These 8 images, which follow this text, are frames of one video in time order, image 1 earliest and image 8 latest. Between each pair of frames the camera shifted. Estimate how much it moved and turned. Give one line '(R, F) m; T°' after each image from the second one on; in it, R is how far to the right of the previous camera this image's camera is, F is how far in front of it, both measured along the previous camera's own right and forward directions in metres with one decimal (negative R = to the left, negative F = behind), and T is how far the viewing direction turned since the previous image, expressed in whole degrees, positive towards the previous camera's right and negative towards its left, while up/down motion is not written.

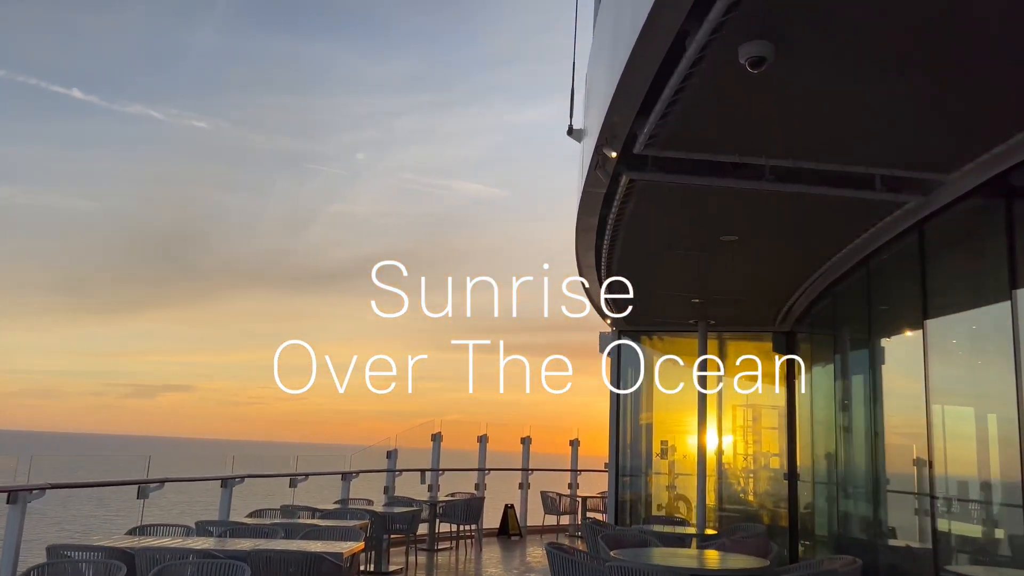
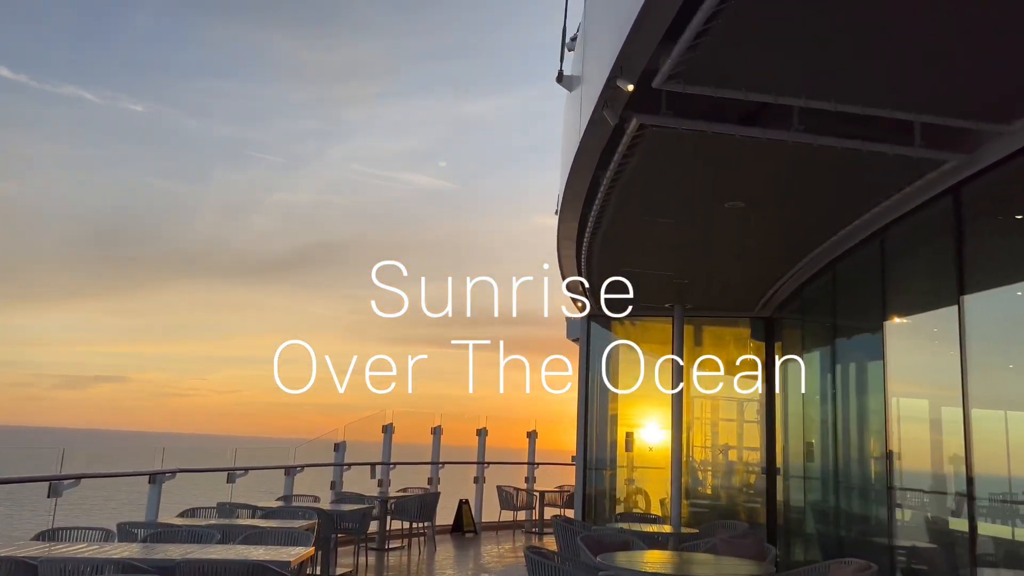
(-0.1, +0.5) m; +4°
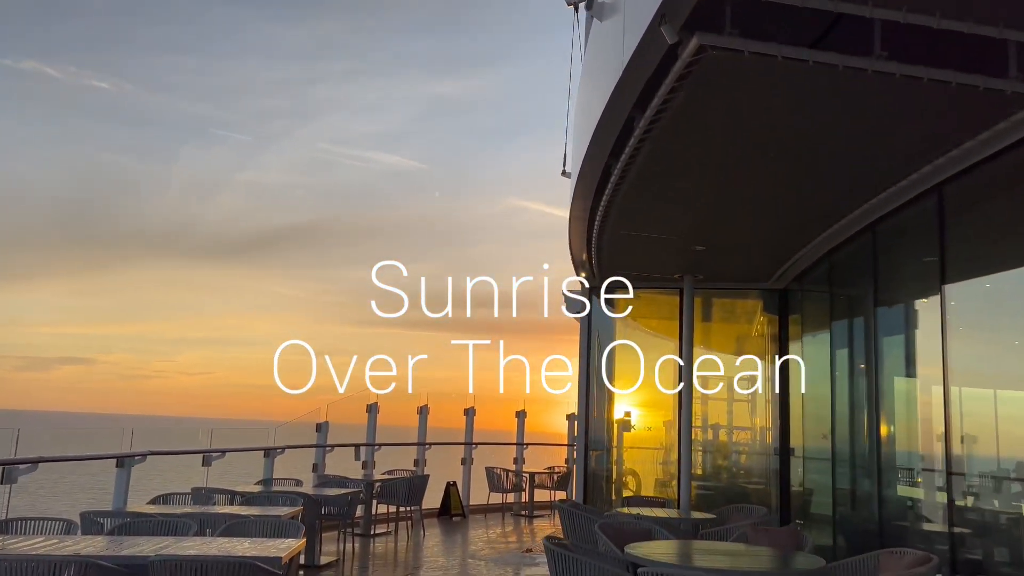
(-0.2, +0.4) m; +2°
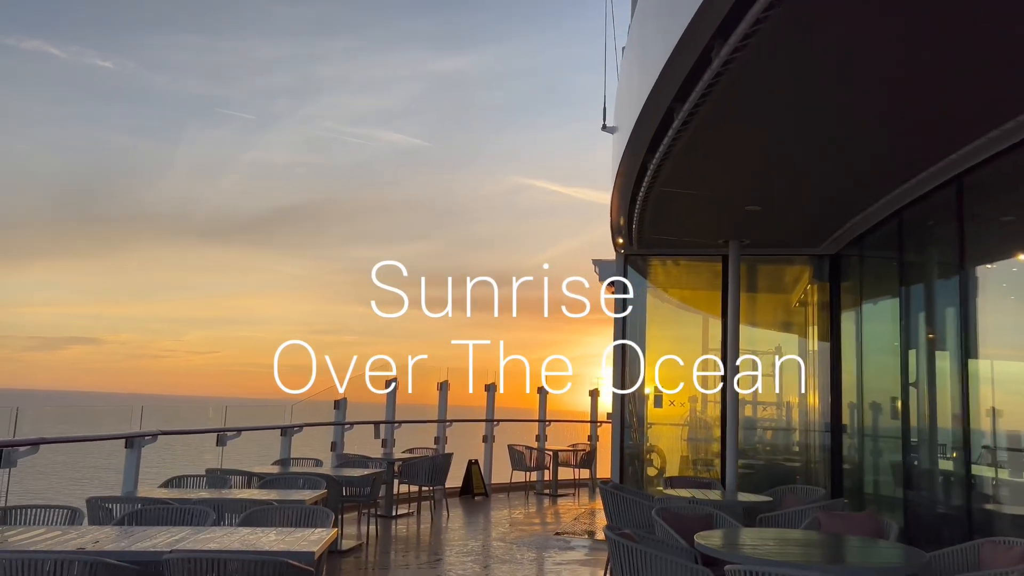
(-0.2, +0.4) m; 0°
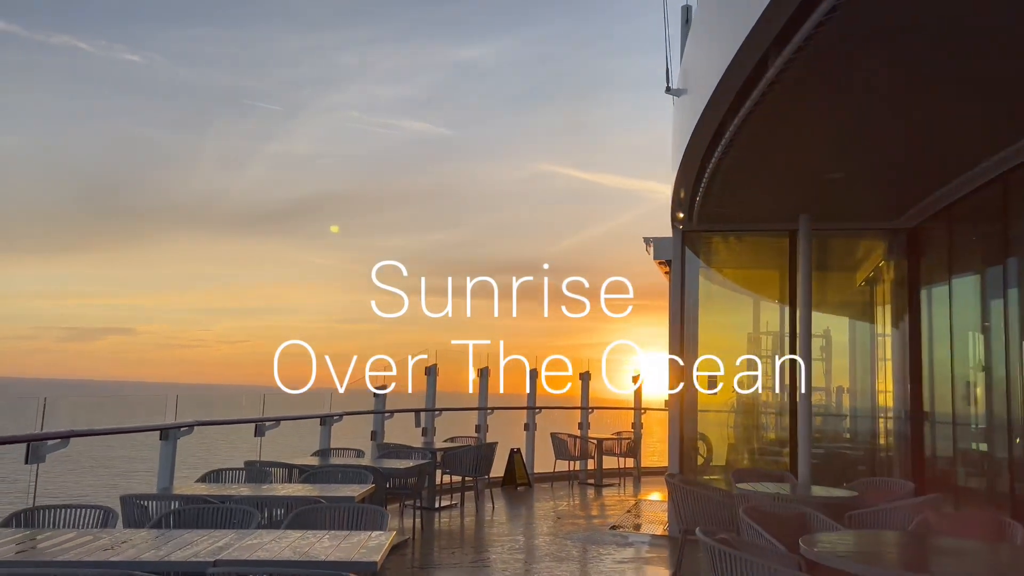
(-0.2, +0.3) m; -2°
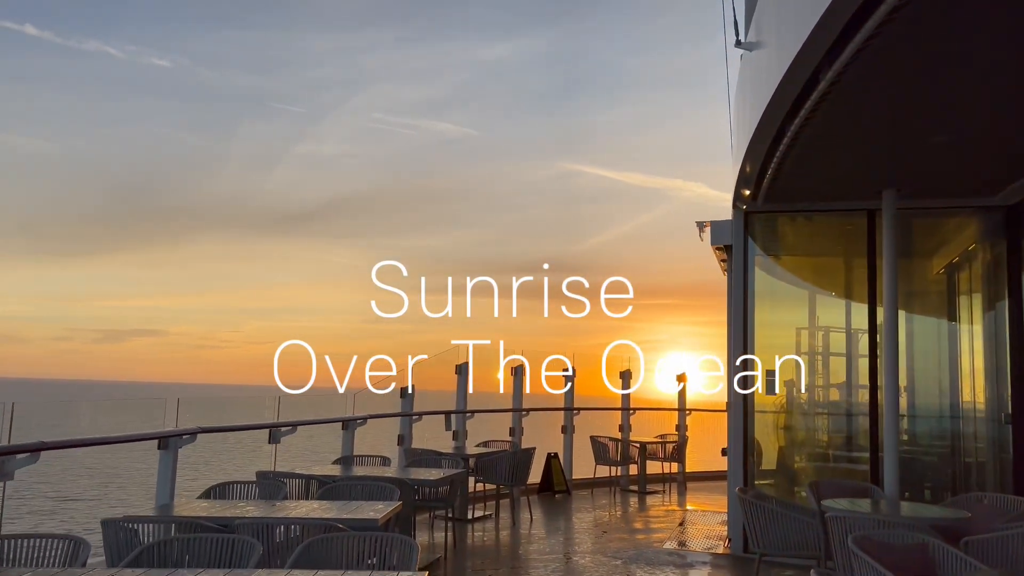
(-0.1, +0.5) m; -2°
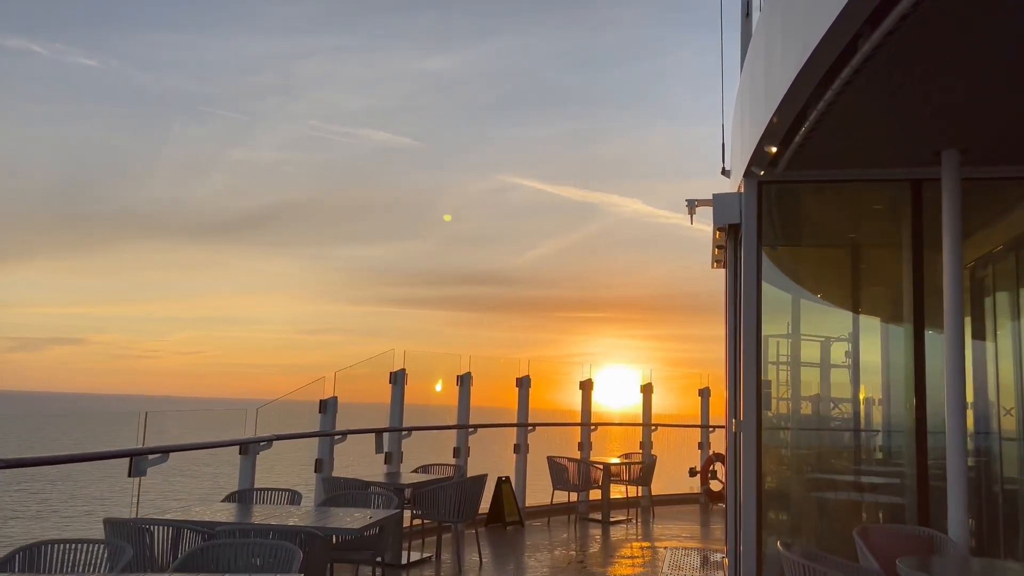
(-0.1, +1.0) m; +5°
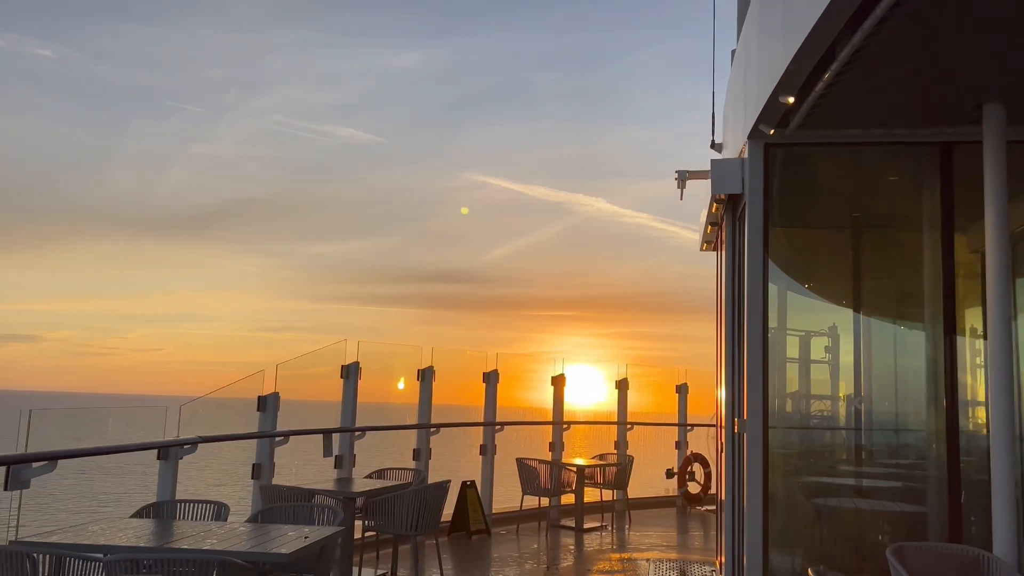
(0.0, +0.5) m; +3°
